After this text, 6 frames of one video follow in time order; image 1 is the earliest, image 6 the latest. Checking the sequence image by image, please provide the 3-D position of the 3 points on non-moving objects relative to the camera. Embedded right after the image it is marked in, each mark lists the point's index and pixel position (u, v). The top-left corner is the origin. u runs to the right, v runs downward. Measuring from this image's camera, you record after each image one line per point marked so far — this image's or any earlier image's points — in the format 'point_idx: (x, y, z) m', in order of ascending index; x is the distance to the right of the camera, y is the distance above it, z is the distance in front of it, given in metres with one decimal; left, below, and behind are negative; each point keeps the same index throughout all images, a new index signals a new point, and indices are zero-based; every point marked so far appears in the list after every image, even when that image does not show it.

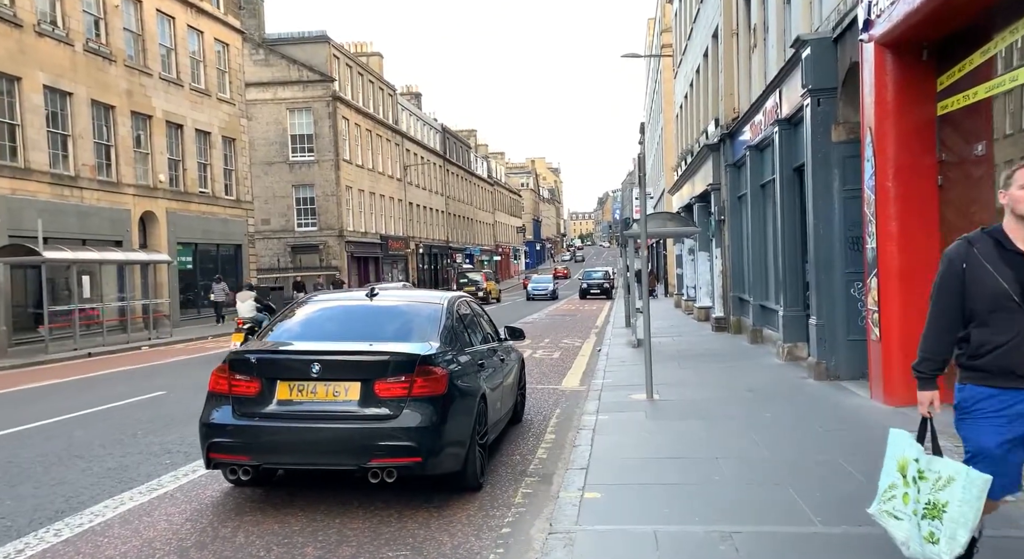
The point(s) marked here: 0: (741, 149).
0: (+4.5, +2.6, +16.0) m
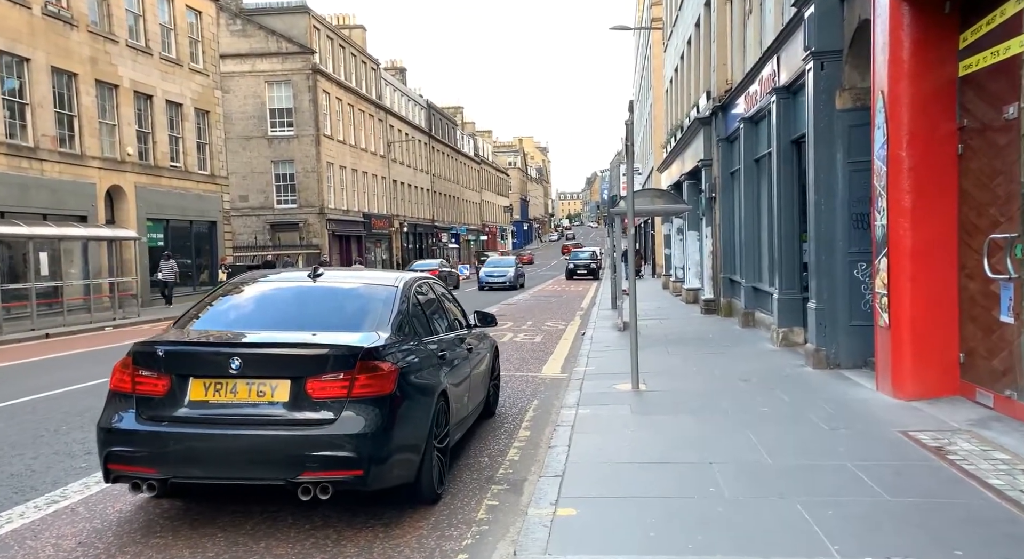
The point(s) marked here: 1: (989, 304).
0: (+4.2, +2.9, +15.2) m
1: (+4.0, -0.2, +6.8) m
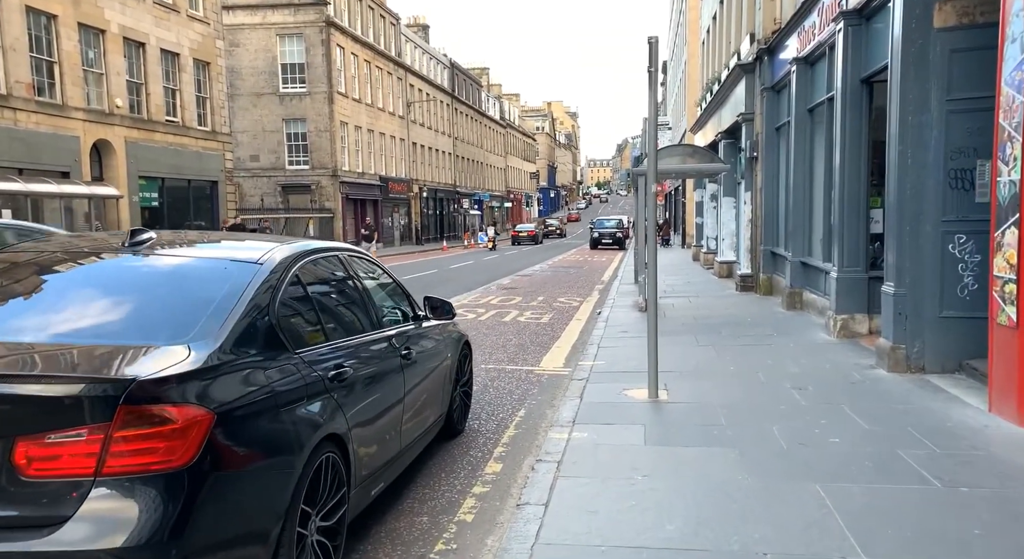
0: (+4.3, +3.3, +12.8) m
1: (+3.8, -0.1, +4.6) m
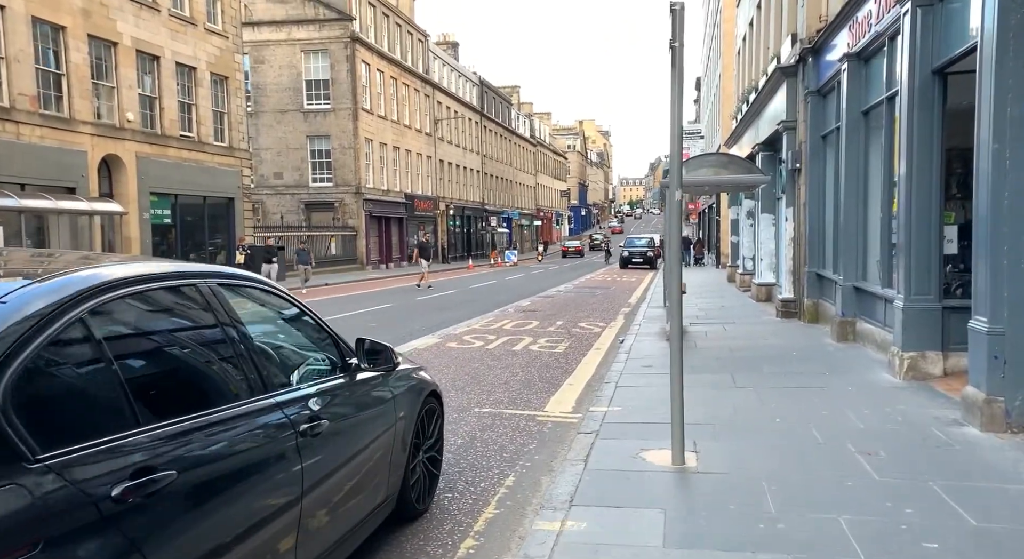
0: (+4.5, +3.0, +11.4) m
1: (+3.6, -0.3, +3.1) m
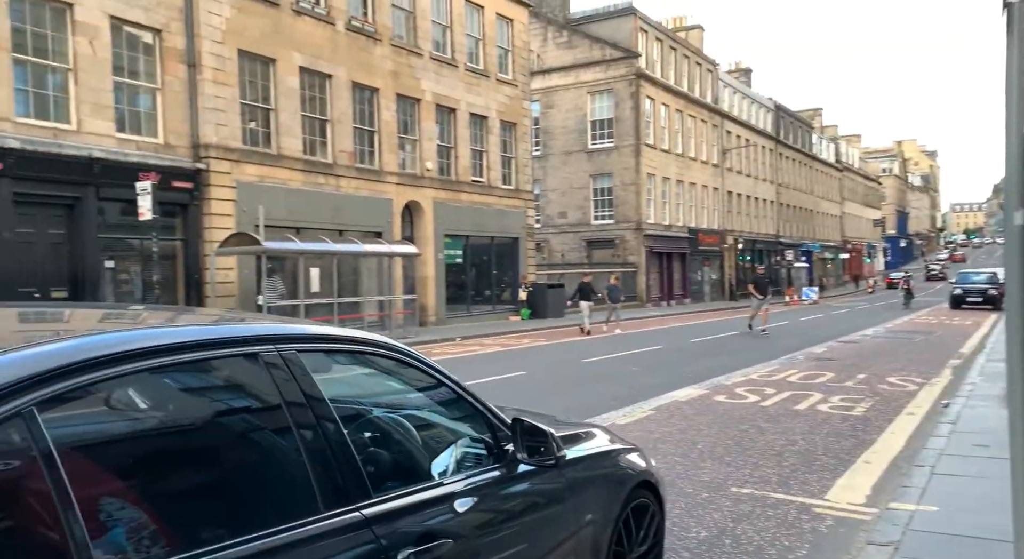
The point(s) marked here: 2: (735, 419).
0: (+7.6, +2.5, +8.2) m
1: (+3.8, -0.4, +0.6) m
2: (+2.3, -1.4, +8.2) m
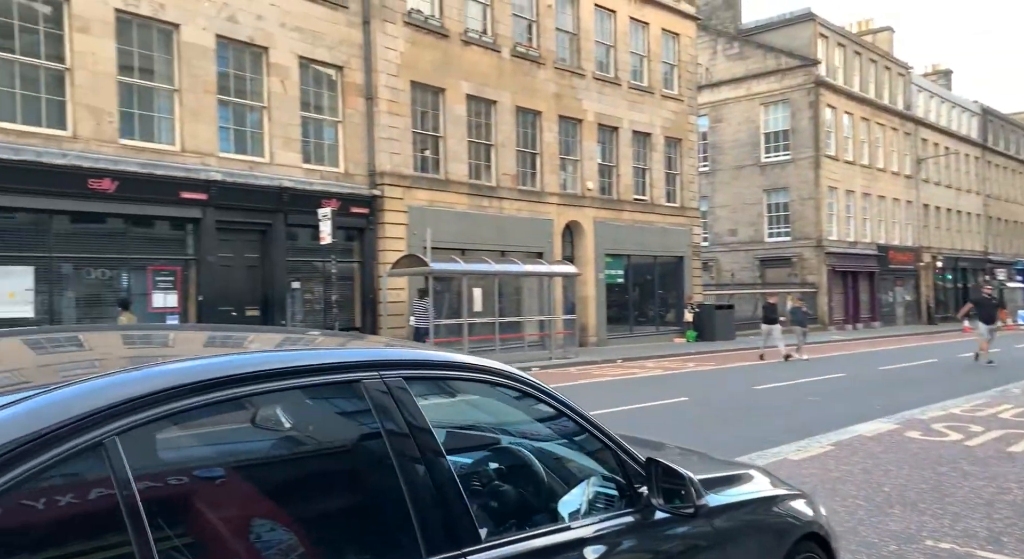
0: (+8.9, +2.3, +6.2) m
1: (+3.7, -0.4, -0.6) m
2: (+3.7, -1.6, +7.2) m
